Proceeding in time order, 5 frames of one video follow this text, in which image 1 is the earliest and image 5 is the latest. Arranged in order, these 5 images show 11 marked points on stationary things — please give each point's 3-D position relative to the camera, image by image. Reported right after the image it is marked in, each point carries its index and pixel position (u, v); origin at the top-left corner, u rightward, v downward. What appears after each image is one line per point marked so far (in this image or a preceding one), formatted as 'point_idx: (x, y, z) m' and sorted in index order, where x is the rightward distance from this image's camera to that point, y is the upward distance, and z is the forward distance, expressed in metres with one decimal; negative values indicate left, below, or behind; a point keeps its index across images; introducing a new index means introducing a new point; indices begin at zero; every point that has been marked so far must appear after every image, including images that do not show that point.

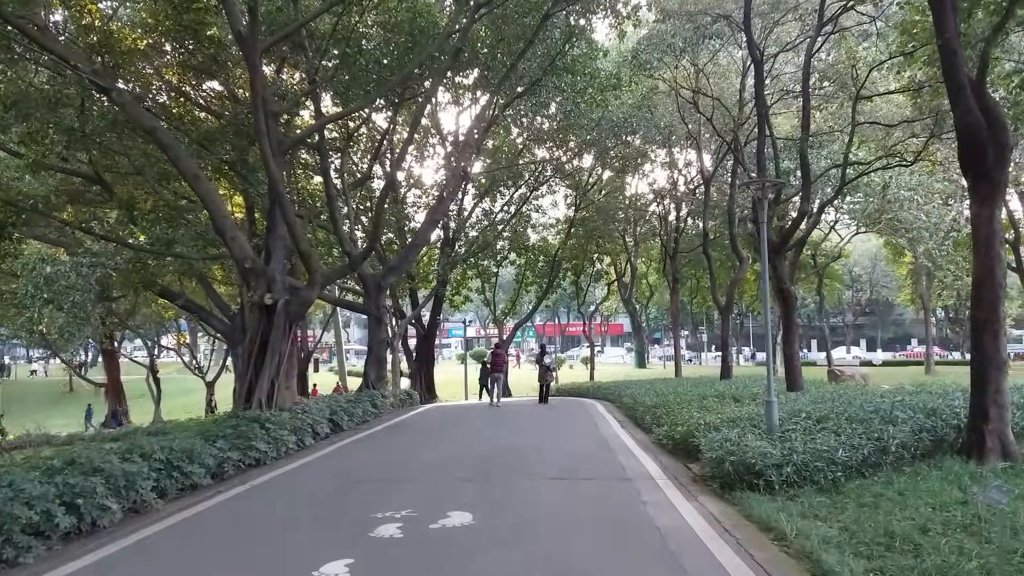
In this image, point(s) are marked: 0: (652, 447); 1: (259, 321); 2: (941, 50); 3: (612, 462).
0: (+1.7, -2.0, +9.6) m
1: (-4.1, -0.5, +12.5) m
2: (+4.0, +2.2, +7.3) m
3: (+1.0, -1.9, +8.3) m
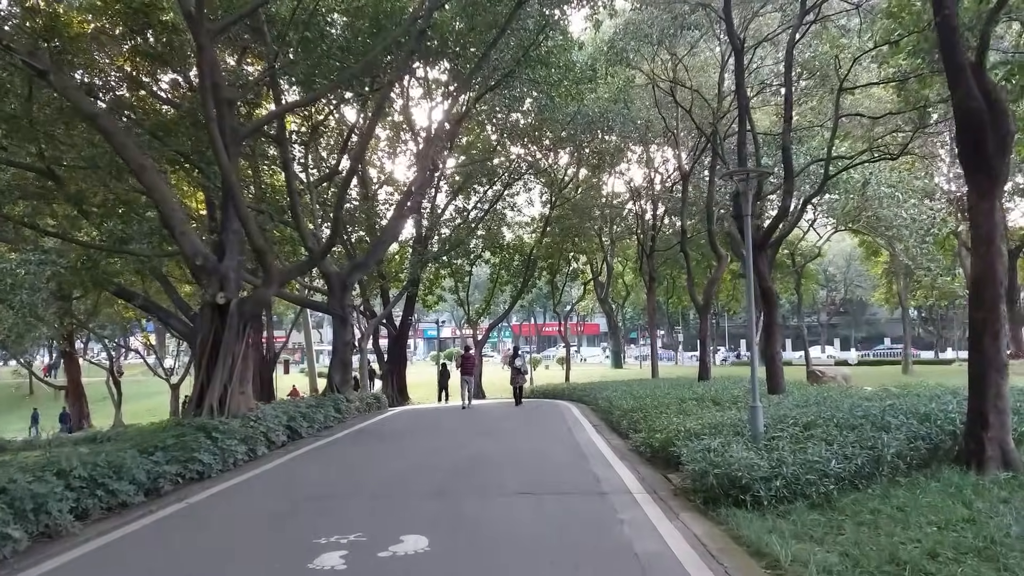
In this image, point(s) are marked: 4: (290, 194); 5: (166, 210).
0: (+1.4, -1.9, +9.1) m
1: (-4.5, -0.5, +11.7) m
2: (+3.7, +2.3, +6.8) m
3: (+0.7, -1.8, +7.7) m
4: (-4.1, +1.8, +14.5) m
5: (-4.6, +1.0, +10.6) m
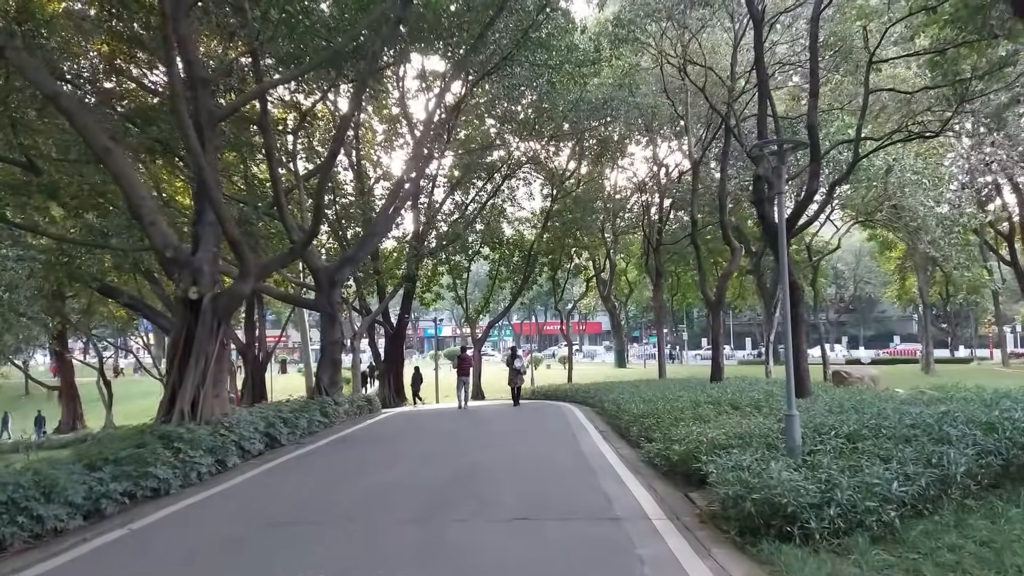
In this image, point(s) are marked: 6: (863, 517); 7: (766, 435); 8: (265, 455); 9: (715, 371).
0: (+1.4, -1.8, +8.0) m
1: (-4.5, -0.4, +10.7) m
2: (+3.7, +2.3, +5.8) m
3: (+0.7, -1.8, +6.6) m
4: (-4.1, +1.9, +13.5) m
5: (-4.7, +1.1, +9.6) m
6: (+2.2, -1.4, +4.9) m
7: (+2.3, -1.3, +7.1) m
8: (-3.1, -2.1, +9.8) m
9: (+4.3, -1.8, +16.4) m
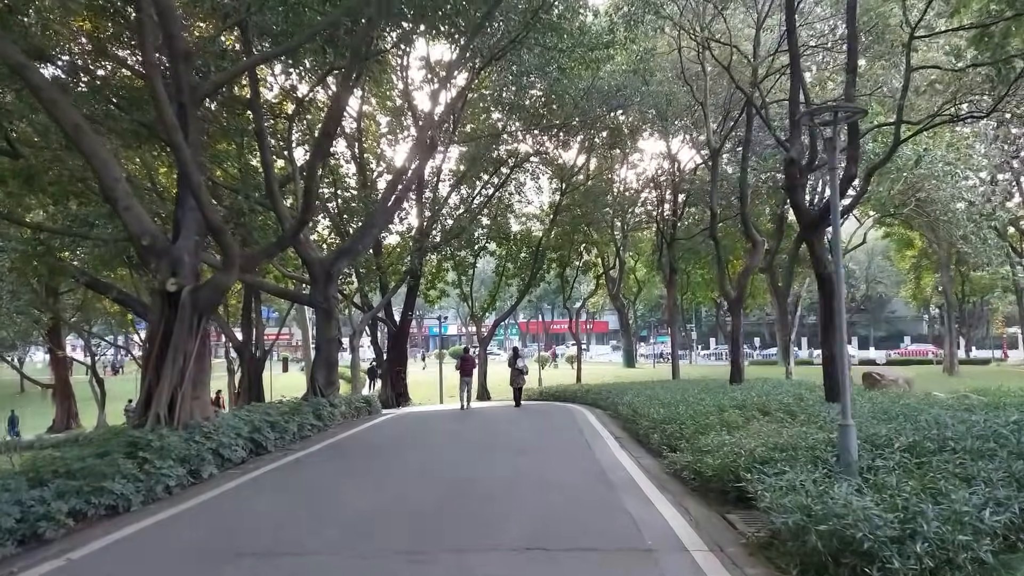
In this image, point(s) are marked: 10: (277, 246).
0: (+1.4, -1.8, +7.1) m
1: (-4.4, -0.3, +9.9) m
2: (+3.8, +2.4, +4.8) m
3: (+0.8, -1.7, +5.7) m
4: (-4.0, +2.0, +12.6) m
5: (-4.6, +1.2, +8.7) m
6: (+2.3, -1.4, +4.0) m
7: (+2.4, -1.3, +6.2) m
8: (-3.0, -2.0, +8.9) m
9: (+4.4, -1.7, +15.5) m
10: (-3.1, +0.6, +10.3) m
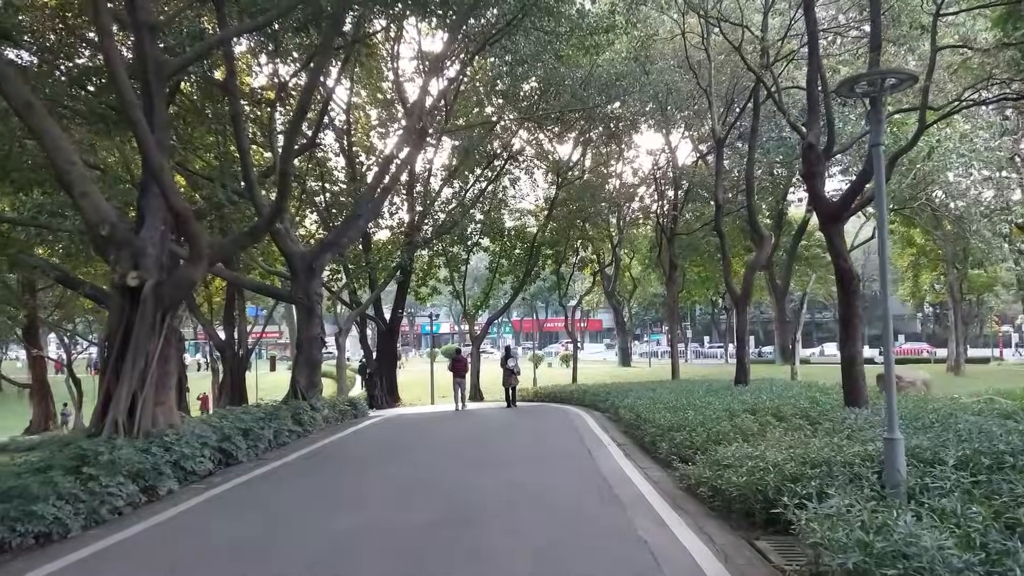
0: (+1.4, -1.7, +6.3) m
1: (-4.5, -0.2, +9.0) m
2: (+3.8, +2.5, +4.1) m
3: (+0.7, -1.6, +5.0) m
4: (-4.1, +2.0, +11.8) m
5: (-4.6, +1.3, +7.9) m
6: (+2.2, -1.3, +3.2) m
7: (+2.4, -1.2, +5.5) m
8: (-3.1, -1.9, +8.1) m
9: (+4.3, -1.6, +14.8) m
10: (-3.1, +0.6, +9.4) m
